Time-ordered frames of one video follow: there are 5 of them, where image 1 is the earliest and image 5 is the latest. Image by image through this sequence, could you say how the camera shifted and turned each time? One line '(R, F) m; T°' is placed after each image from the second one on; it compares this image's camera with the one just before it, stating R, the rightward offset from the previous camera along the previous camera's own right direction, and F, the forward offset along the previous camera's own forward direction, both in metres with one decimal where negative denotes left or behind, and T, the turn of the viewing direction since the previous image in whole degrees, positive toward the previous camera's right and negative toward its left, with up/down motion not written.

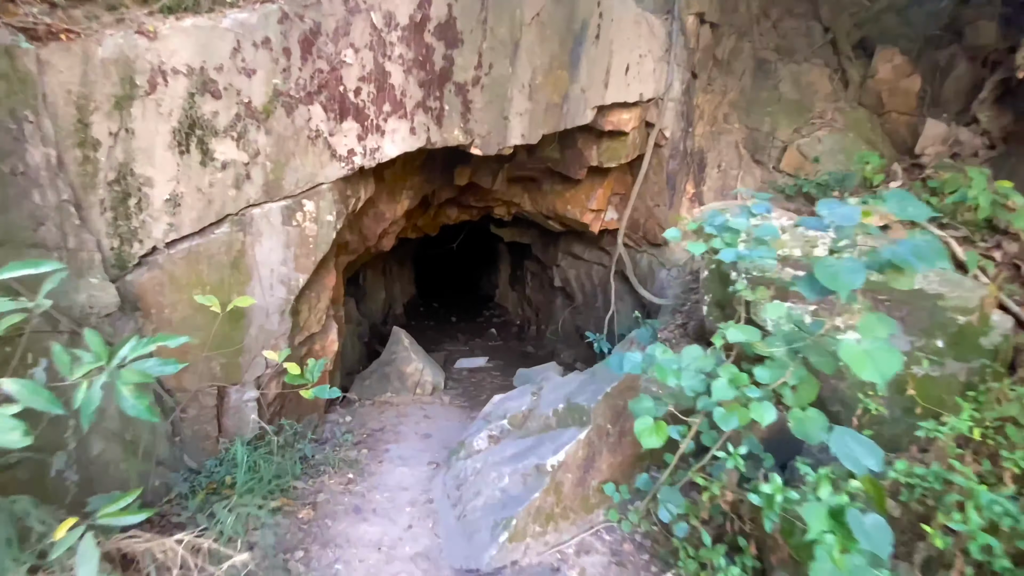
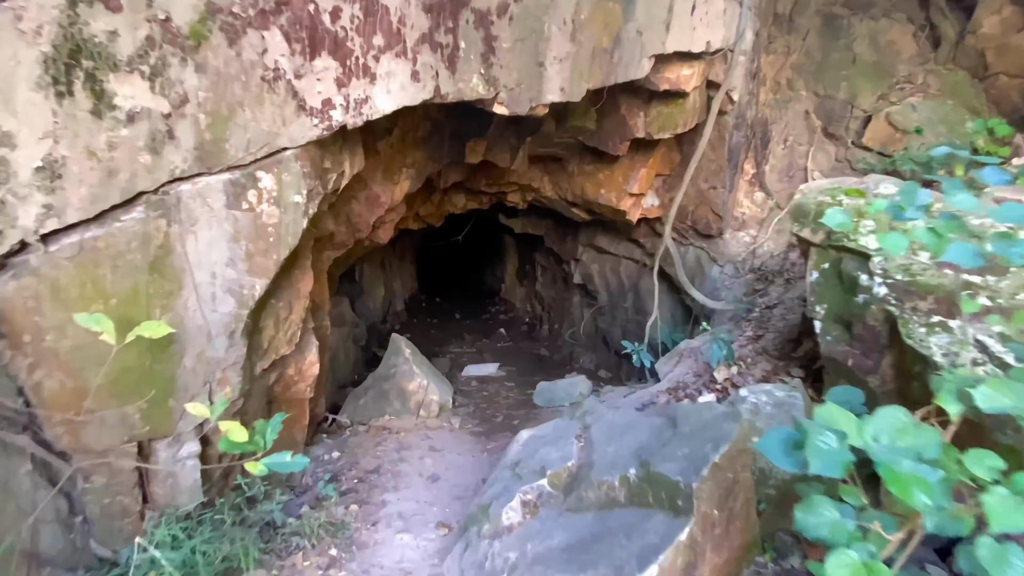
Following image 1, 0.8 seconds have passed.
(-0.2, +1.0) m; 0°
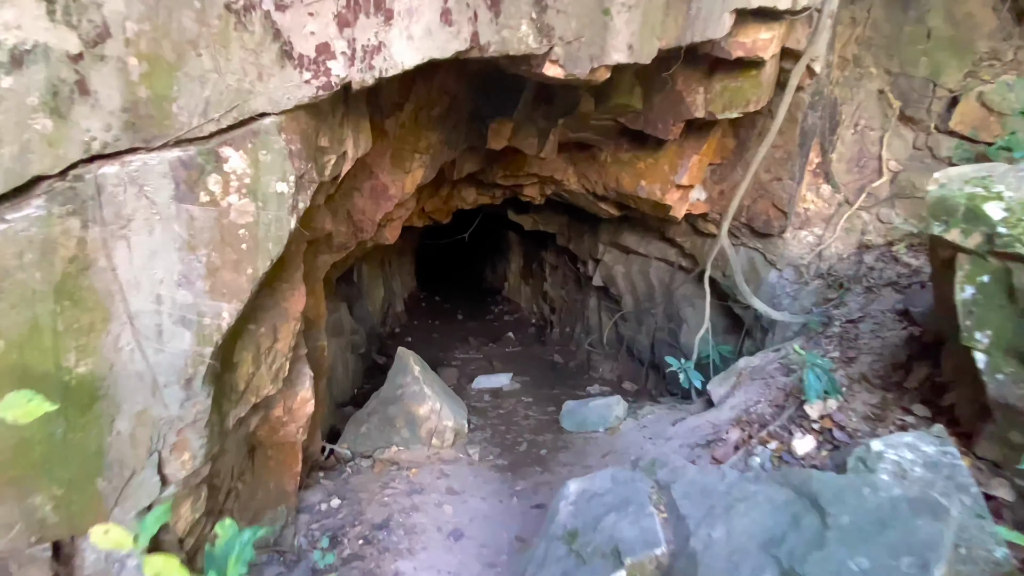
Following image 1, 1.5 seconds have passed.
(-0.3, +0.7) m; +1°
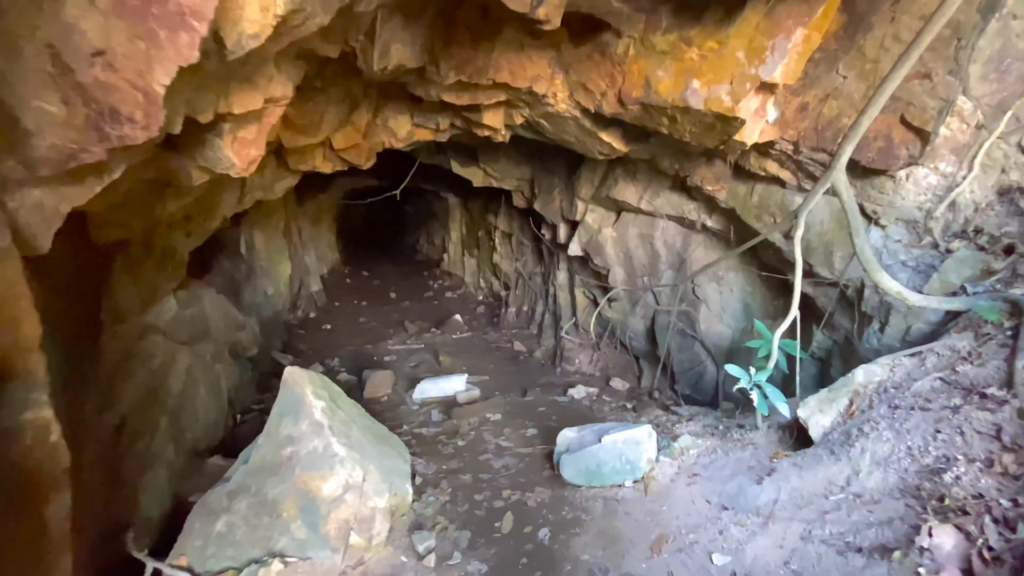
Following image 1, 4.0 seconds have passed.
(-0.2, +1.7) m; +8°
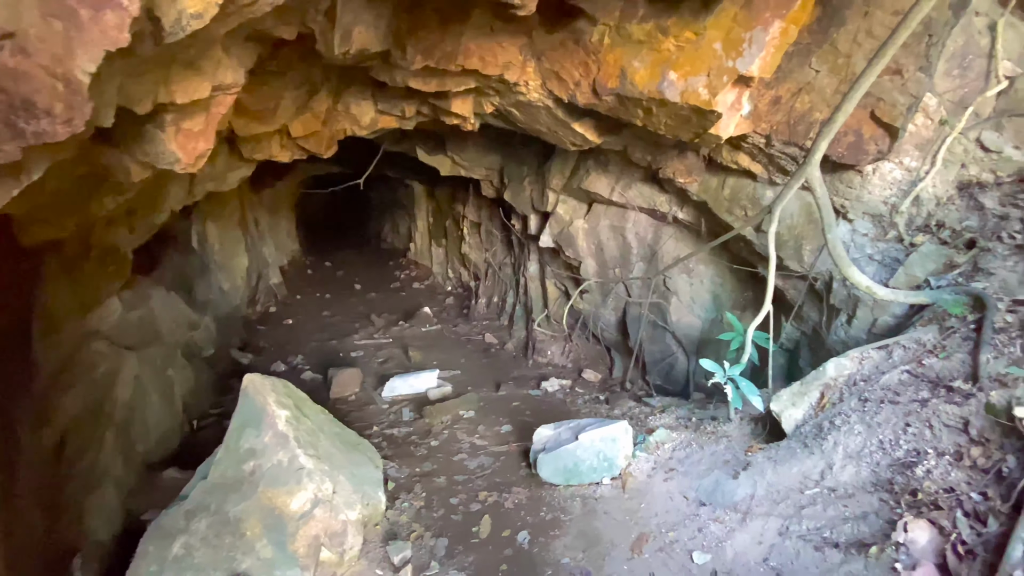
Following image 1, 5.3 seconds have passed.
(0.0, +0.1) m; +4°
